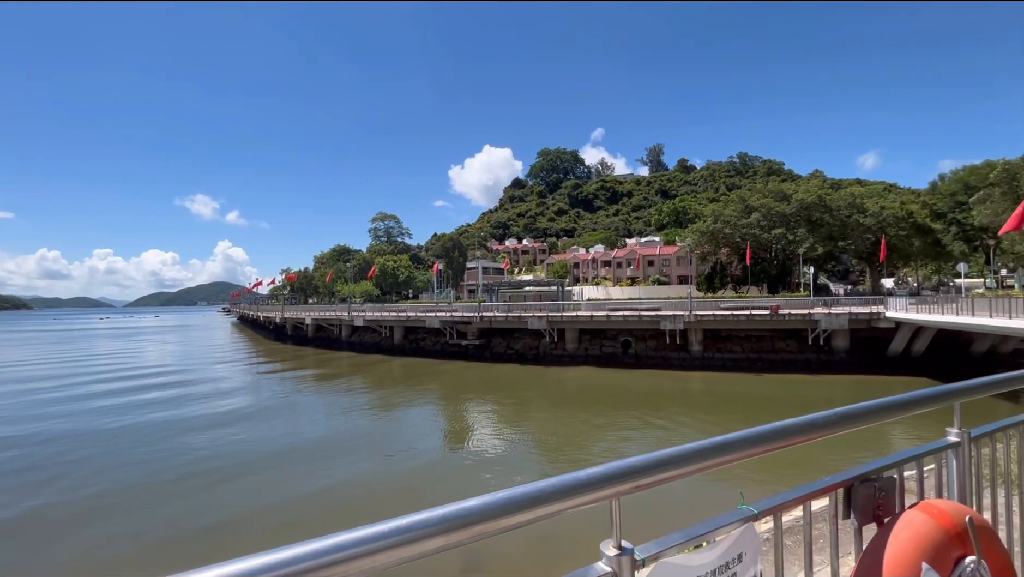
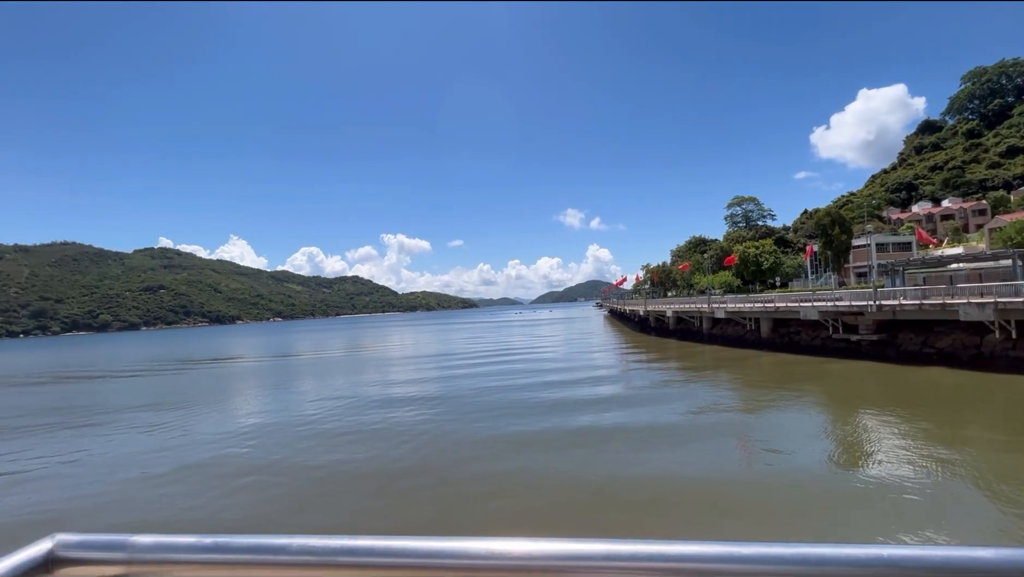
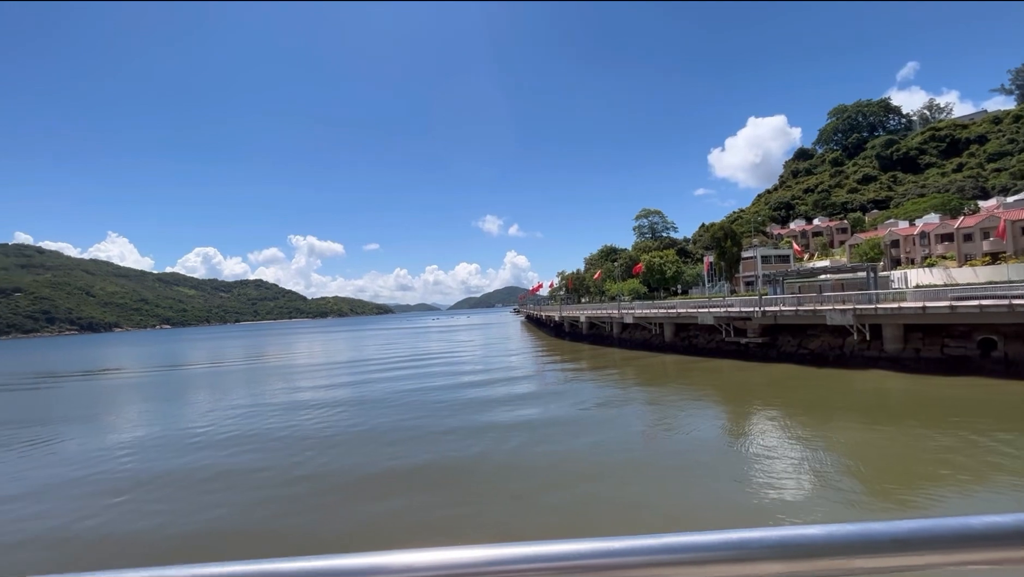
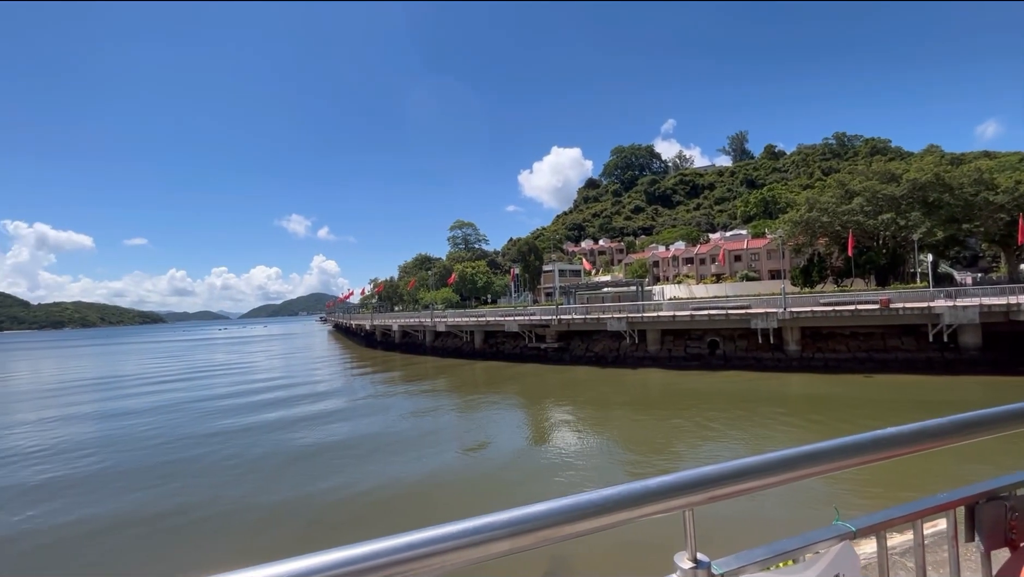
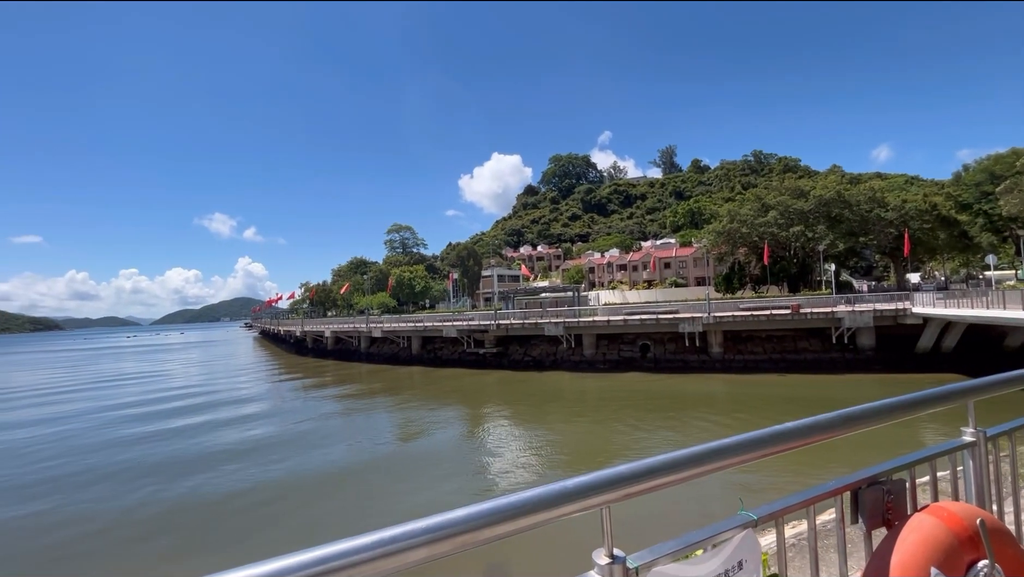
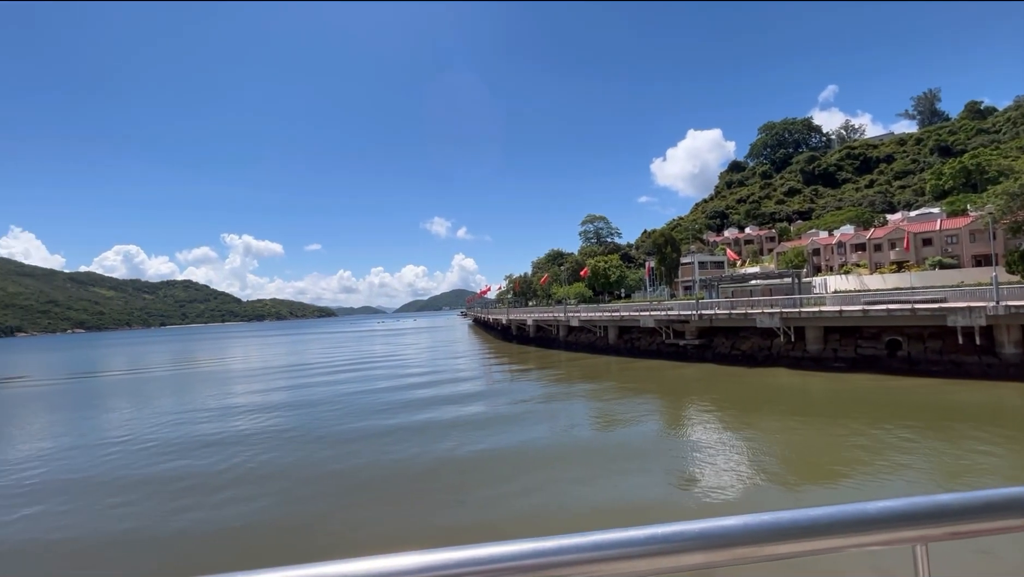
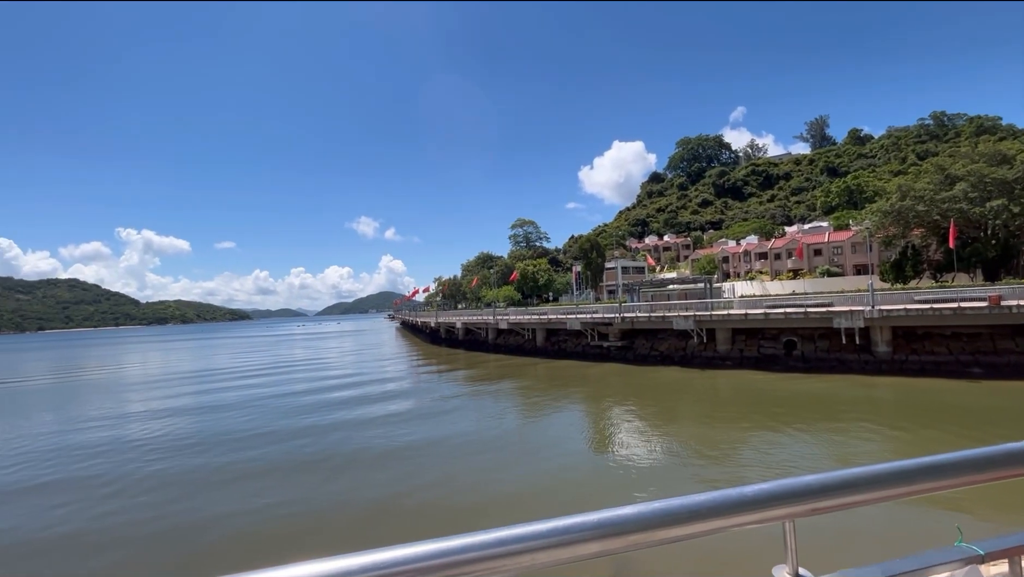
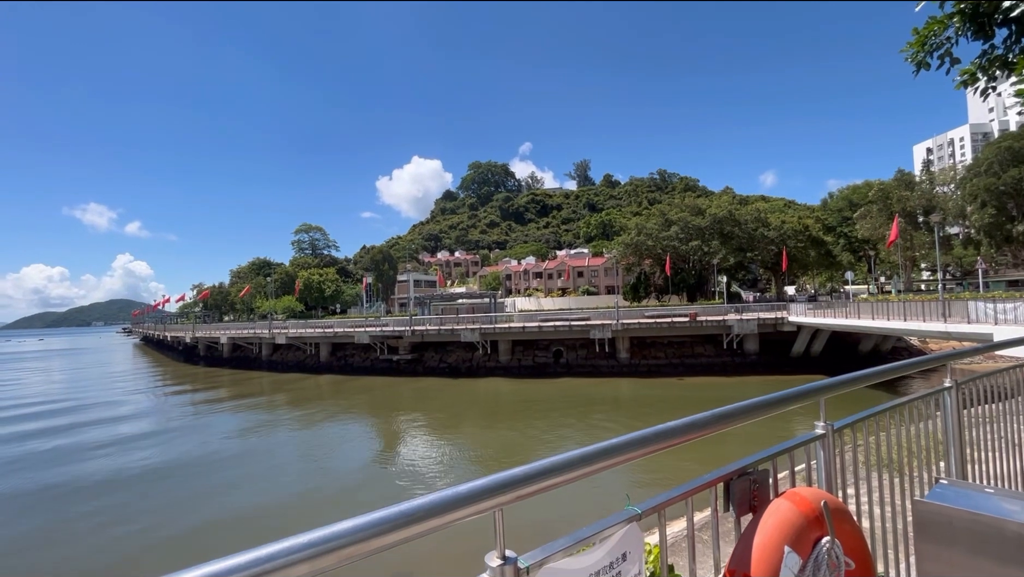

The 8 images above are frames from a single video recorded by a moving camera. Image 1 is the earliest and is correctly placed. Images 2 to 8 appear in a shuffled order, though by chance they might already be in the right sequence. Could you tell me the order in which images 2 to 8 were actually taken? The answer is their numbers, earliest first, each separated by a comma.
8, 5, 4, 7, 6, 3, 2
